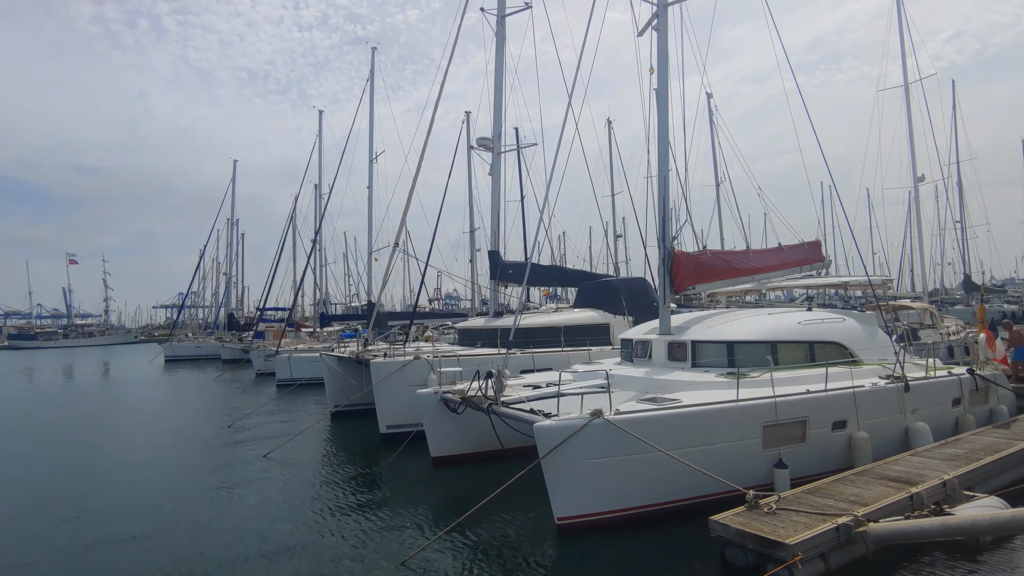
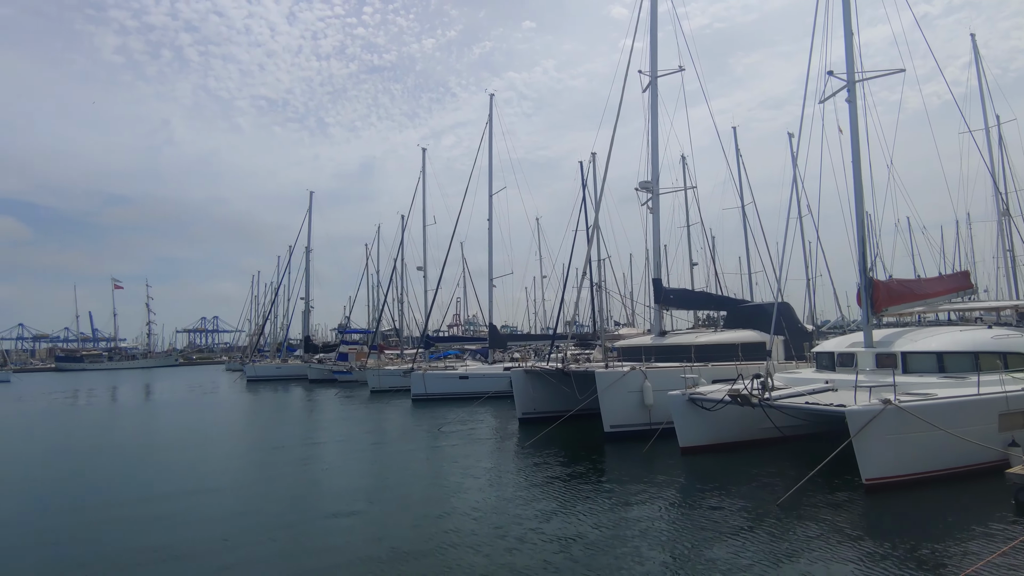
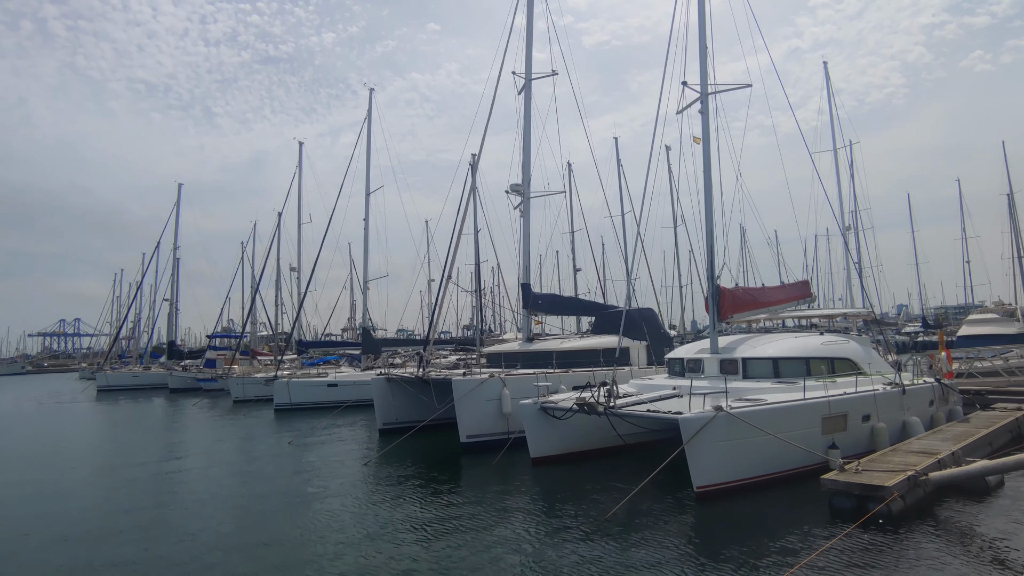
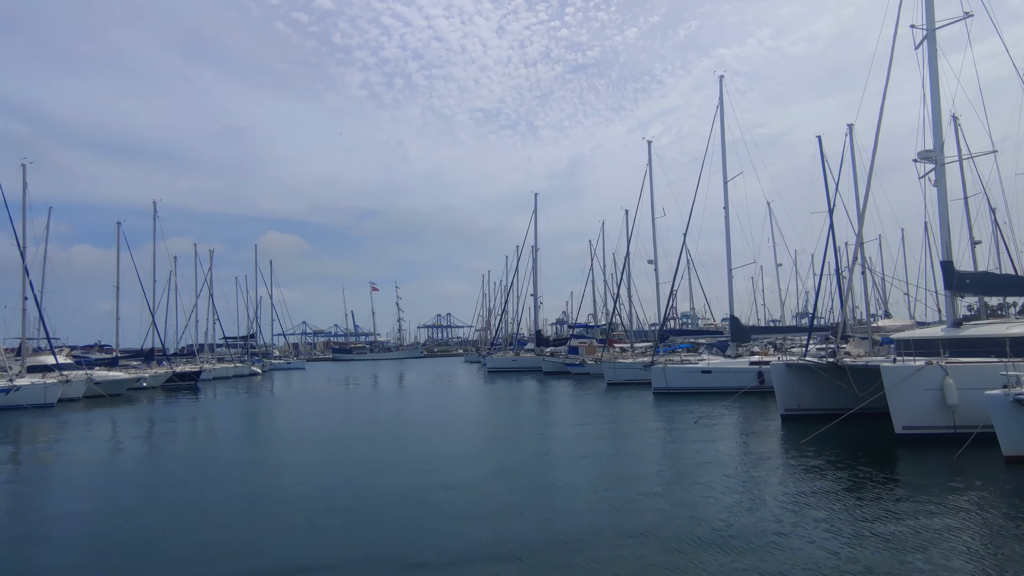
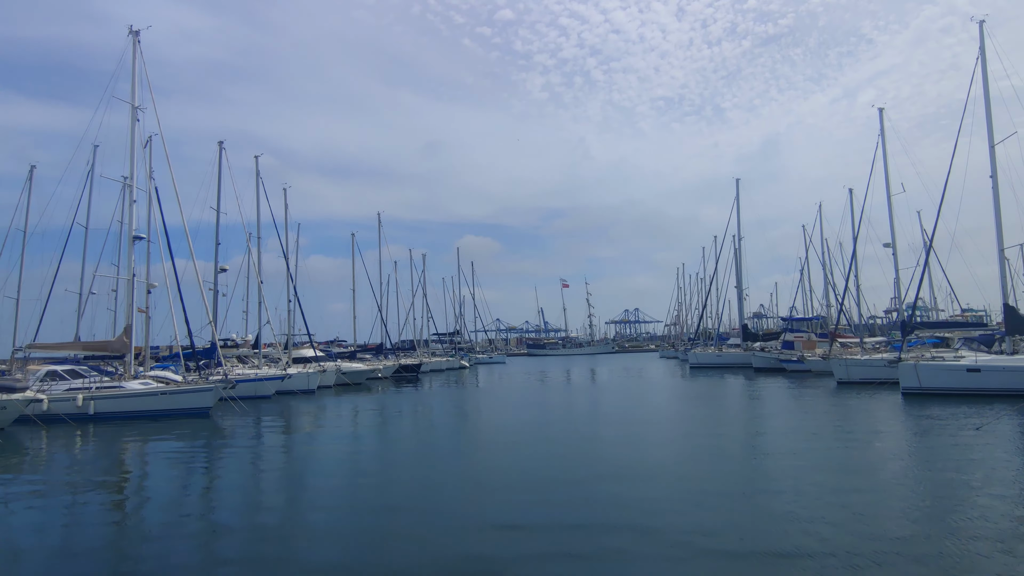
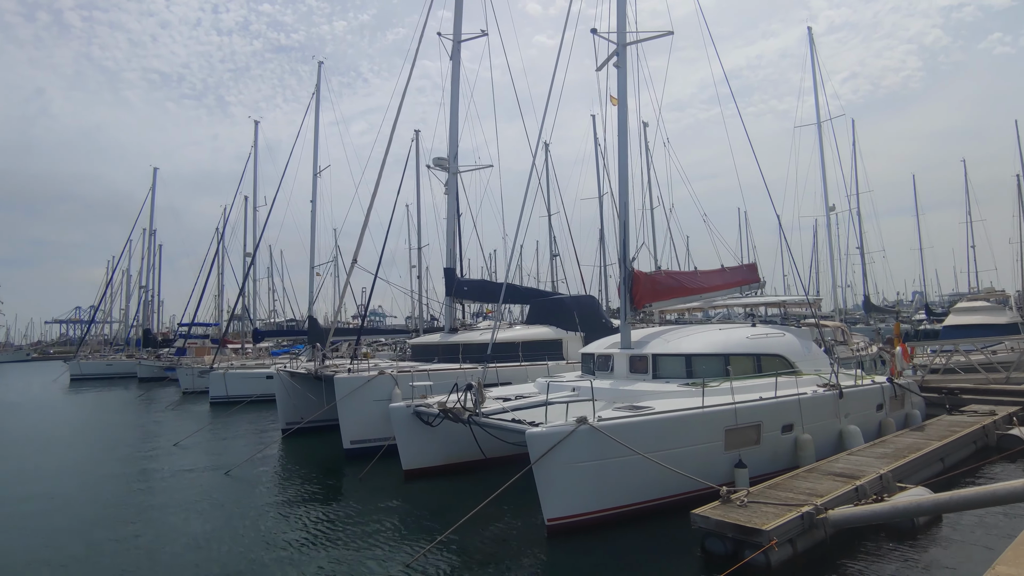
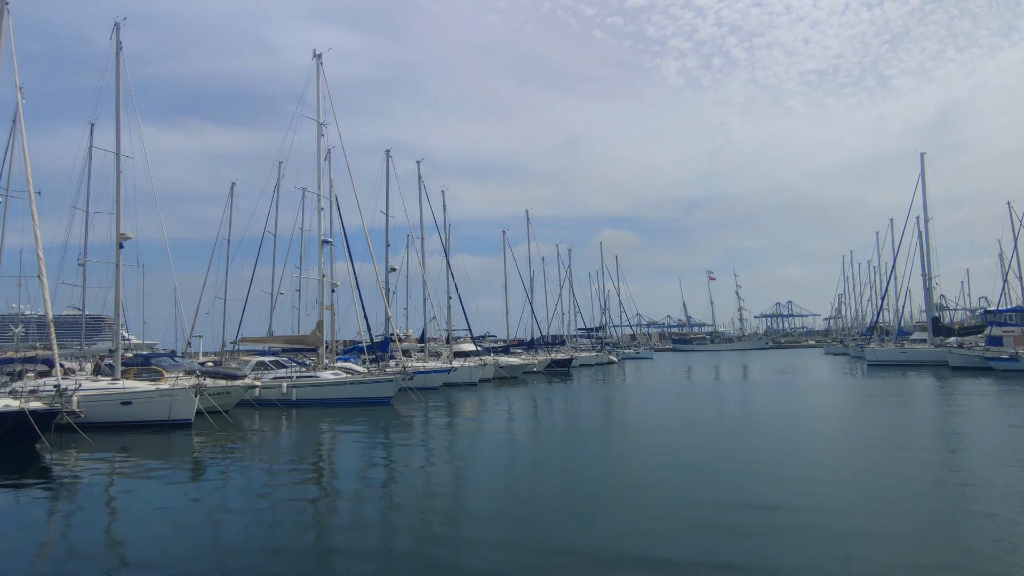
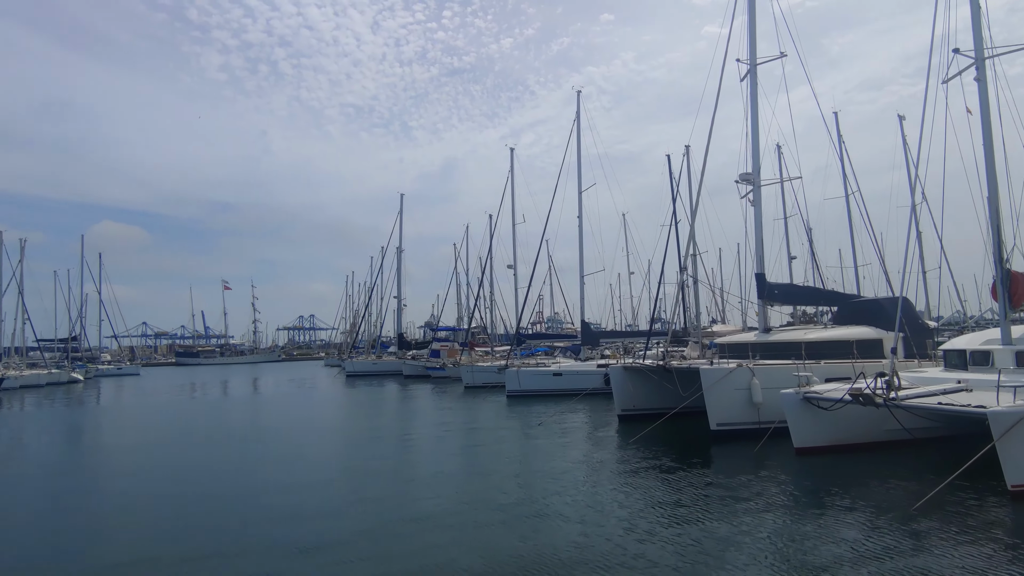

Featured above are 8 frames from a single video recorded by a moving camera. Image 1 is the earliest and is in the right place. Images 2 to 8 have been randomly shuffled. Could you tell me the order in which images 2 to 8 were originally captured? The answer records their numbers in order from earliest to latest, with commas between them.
6, 3, 2, 8, 4, 5, 7
